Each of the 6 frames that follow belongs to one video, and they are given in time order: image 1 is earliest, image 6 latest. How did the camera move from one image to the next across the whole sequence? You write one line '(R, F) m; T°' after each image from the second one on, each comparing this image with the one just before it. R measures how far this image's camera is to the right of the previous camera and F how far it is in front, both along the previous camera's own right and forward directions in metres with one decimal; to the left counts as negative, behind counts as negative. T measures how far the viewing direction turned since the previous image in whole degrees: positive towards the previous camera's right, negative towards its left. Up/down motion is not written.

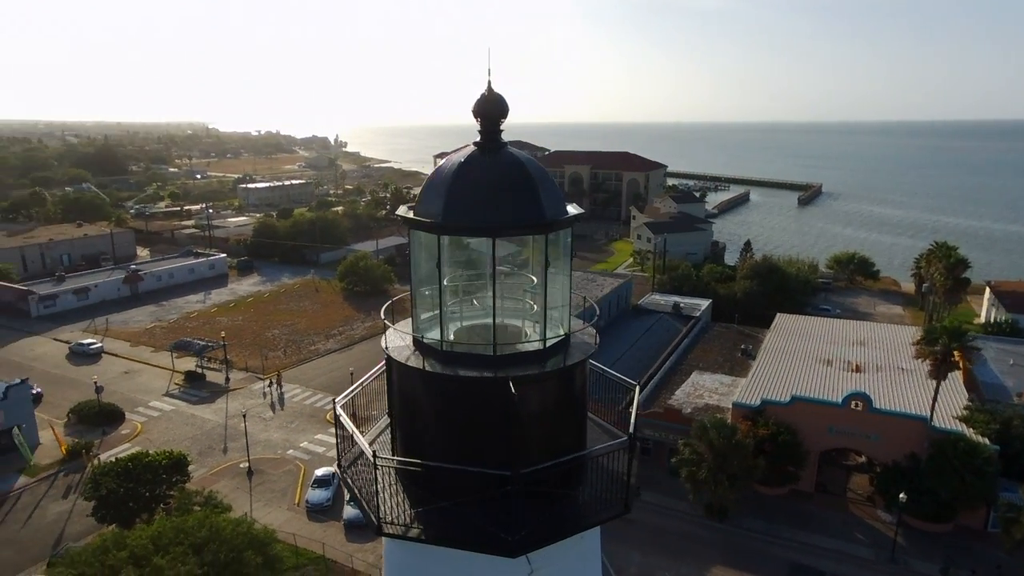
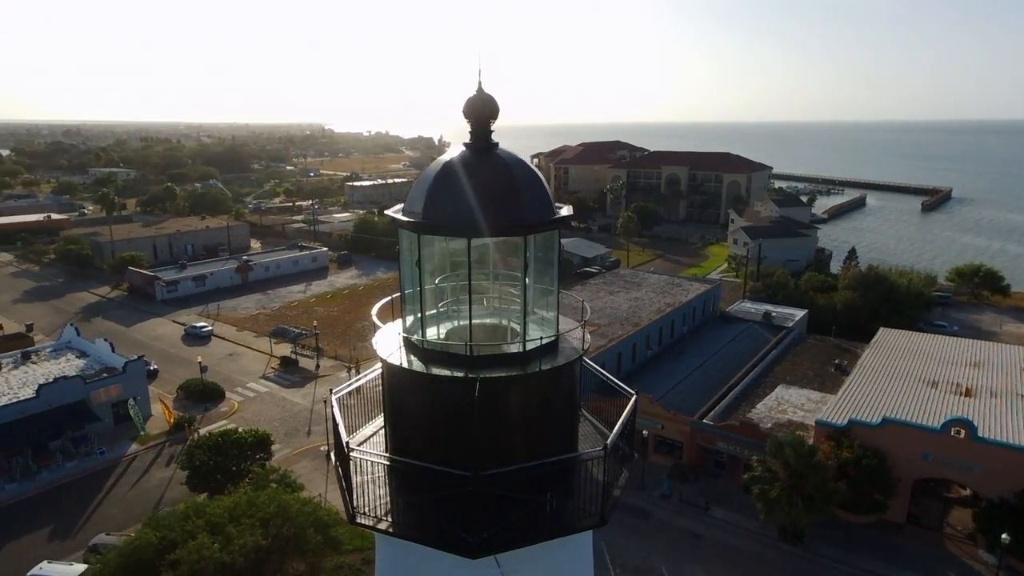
(+0.7, +0.1) m; -9°
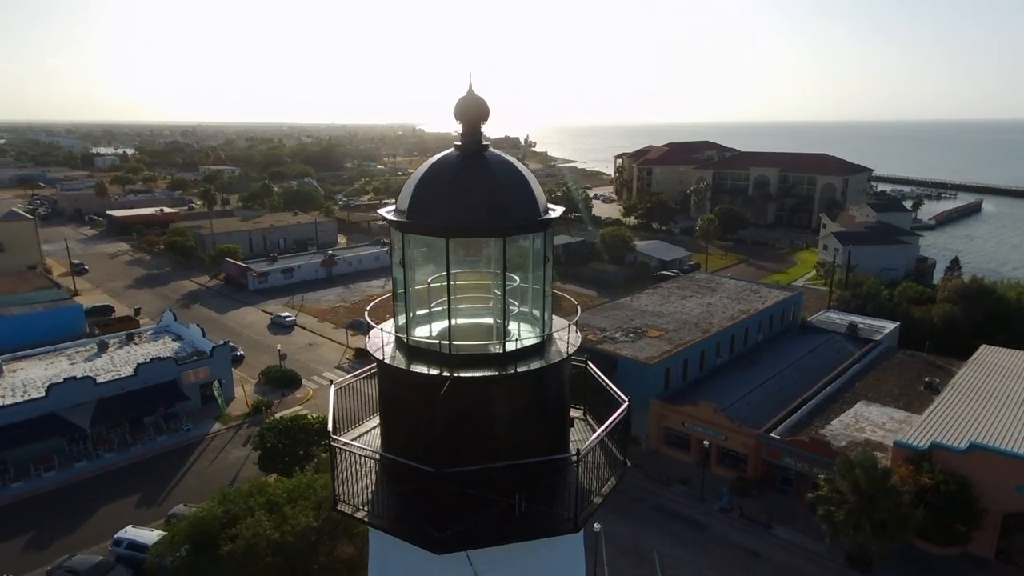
(+0.6, 0.0) m; -7°
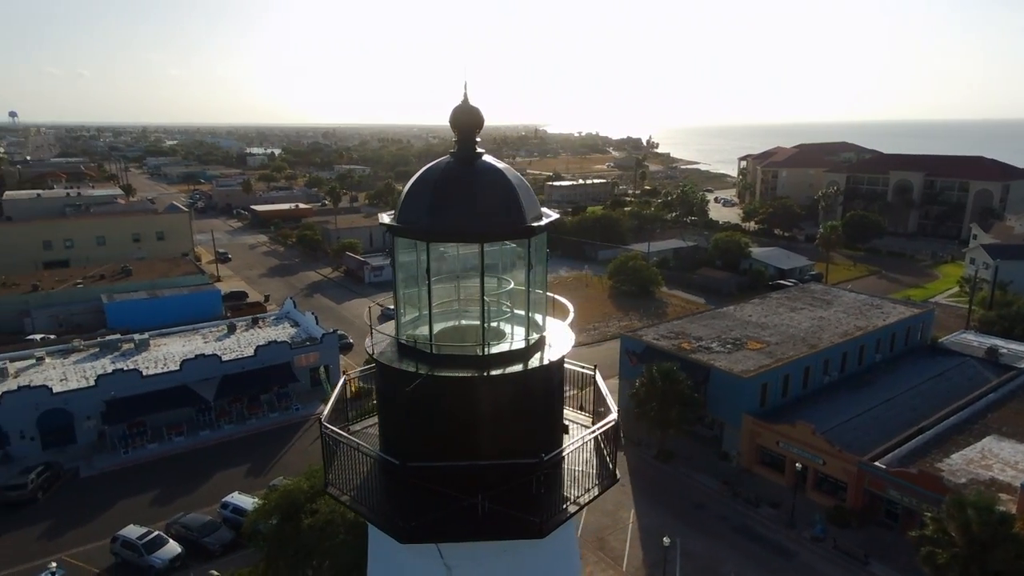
(+0.8, 0.0) m; -11°
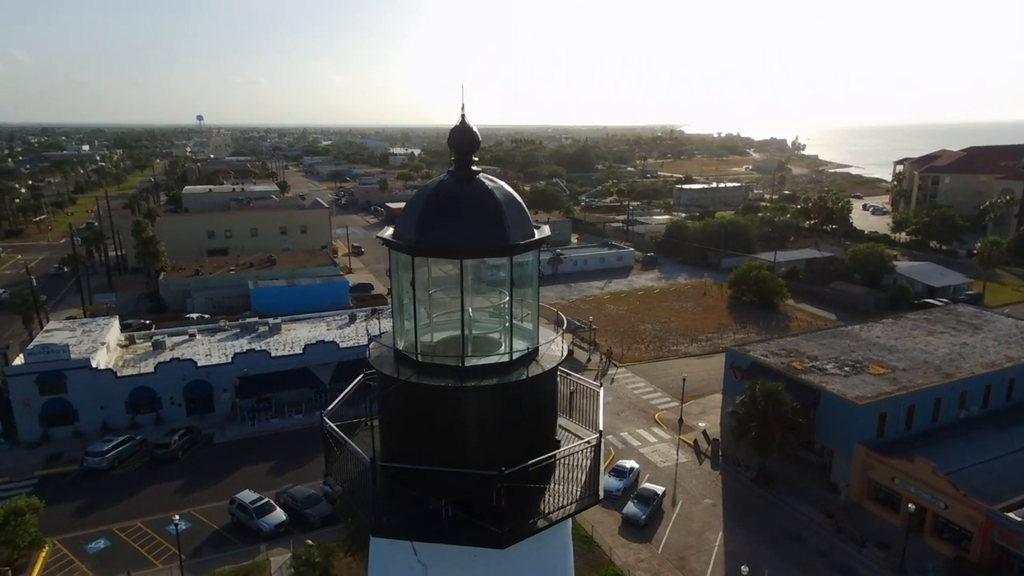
(+0.9, 0.0) m; -12°
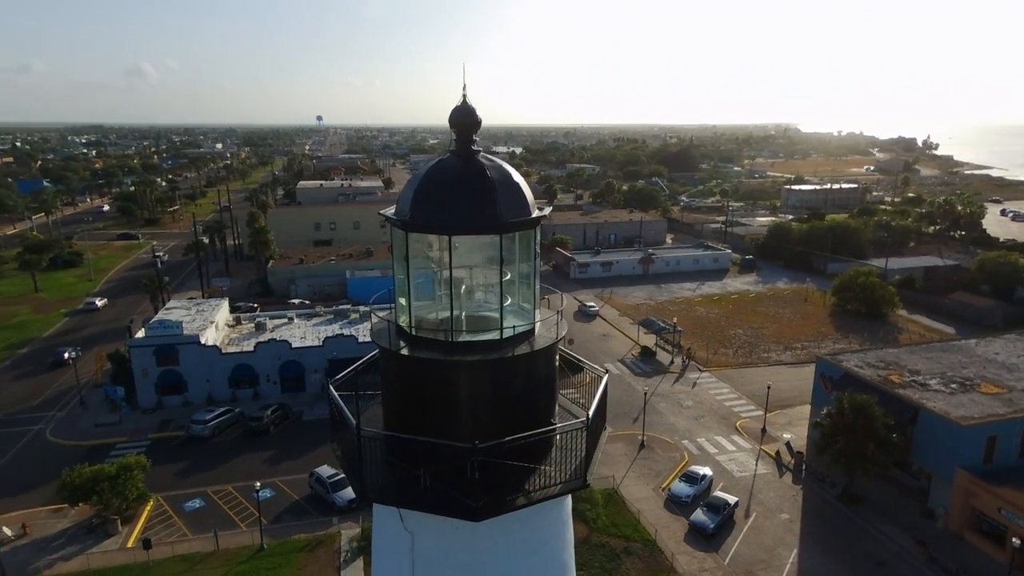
(+0.7, 0.0) m; -9°
